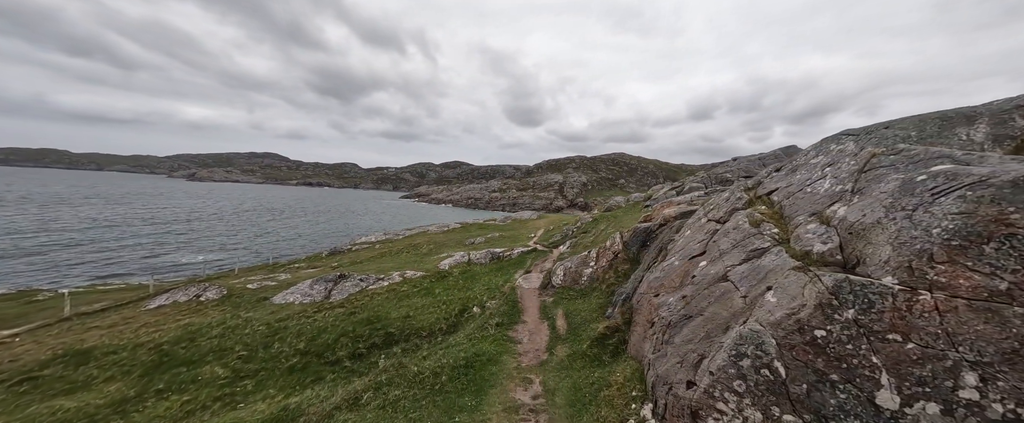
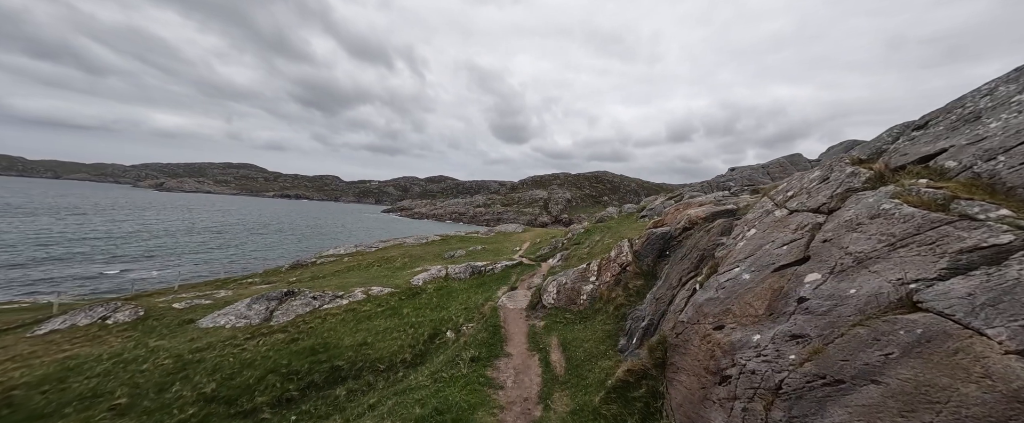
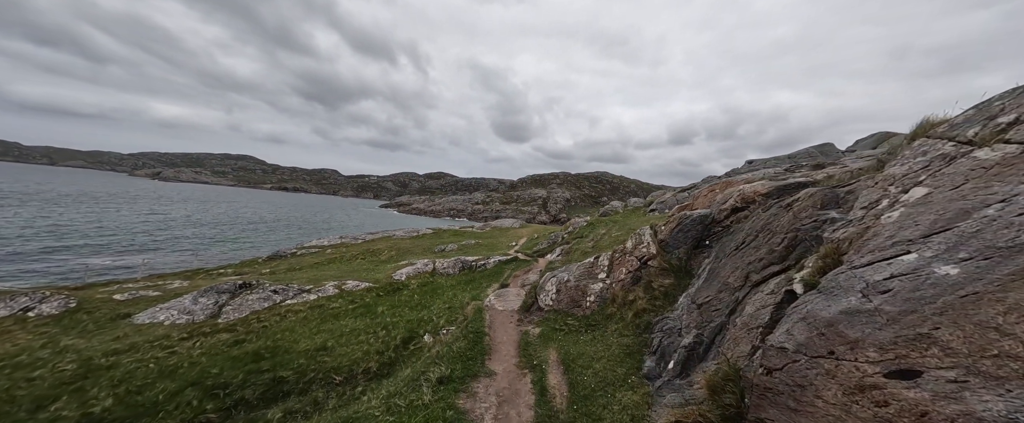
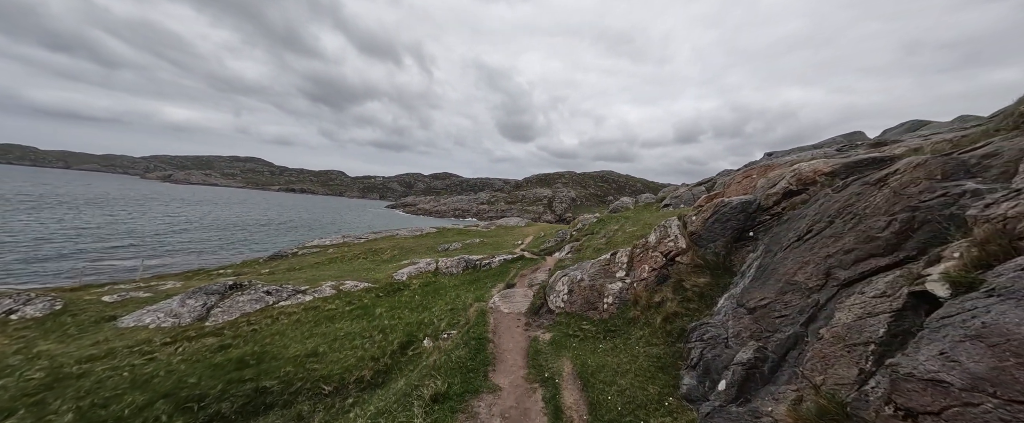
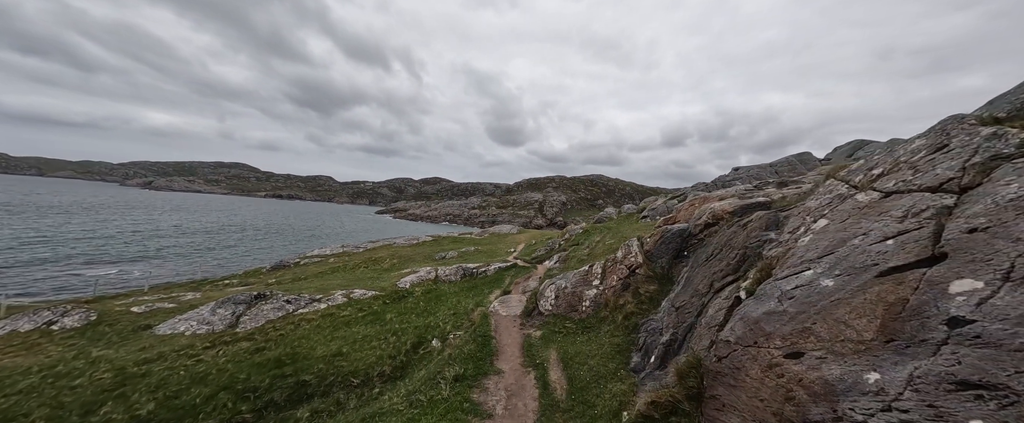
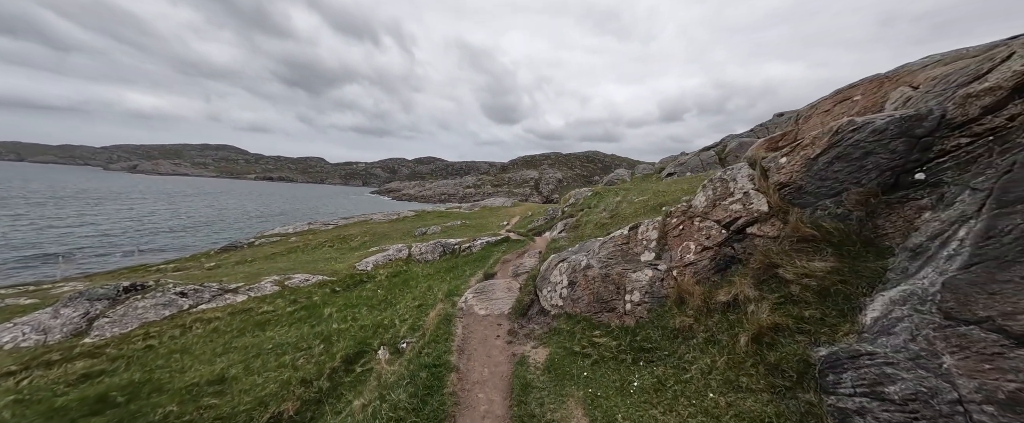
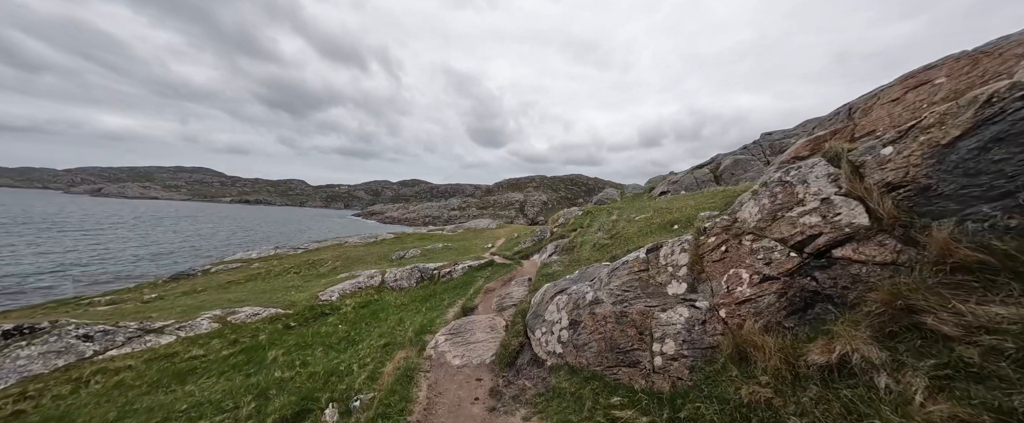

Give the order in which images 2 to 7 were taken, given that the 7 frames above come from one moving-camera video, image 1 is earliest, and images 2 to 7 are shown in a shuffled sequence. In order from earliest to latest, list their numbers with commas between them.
2, 5, 3, 4, 6, 7
